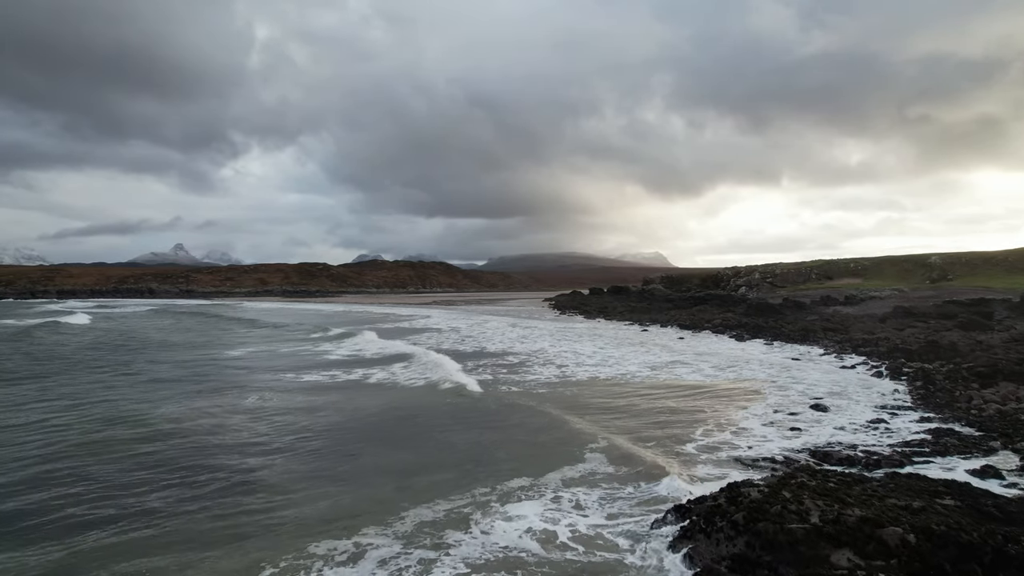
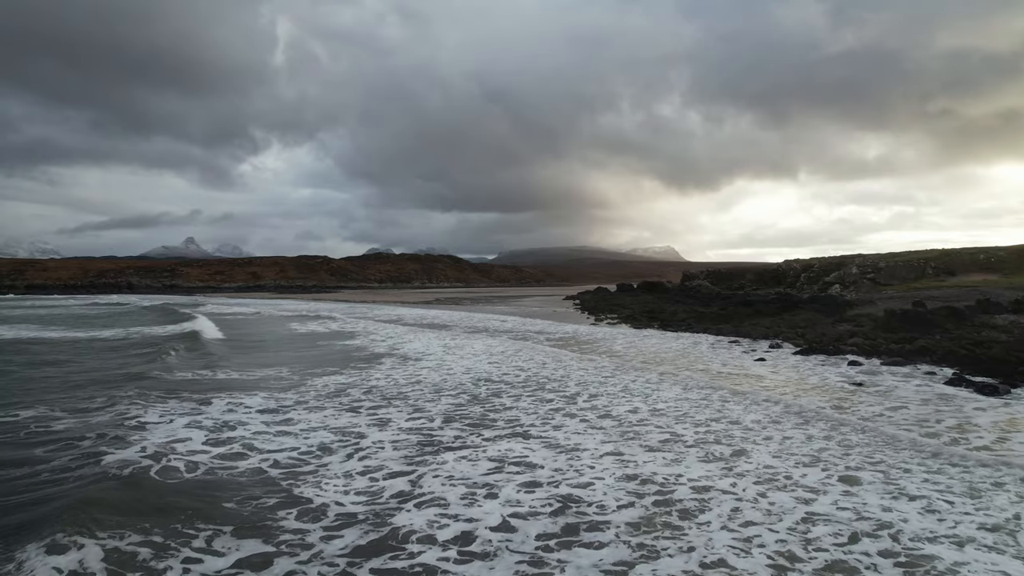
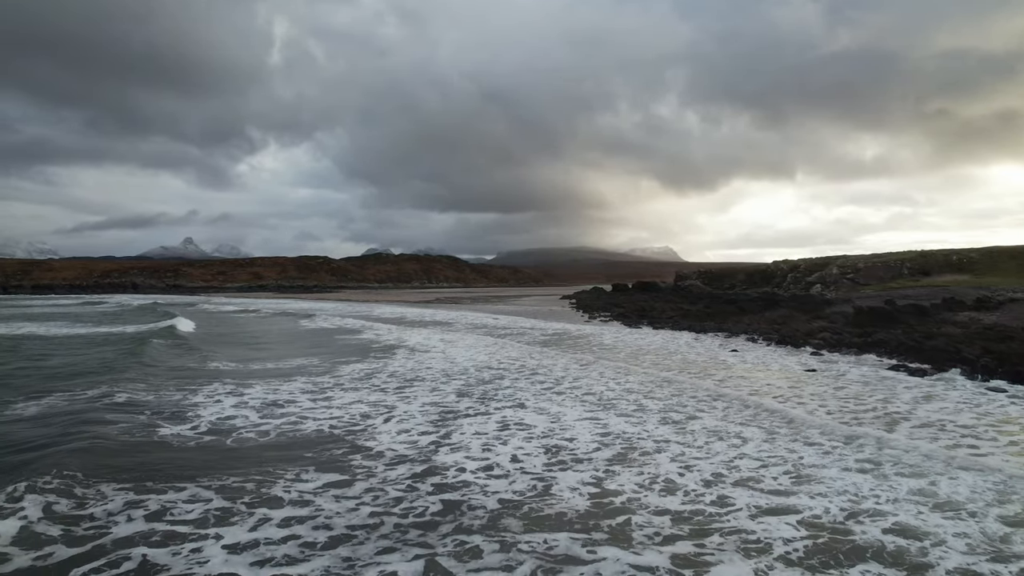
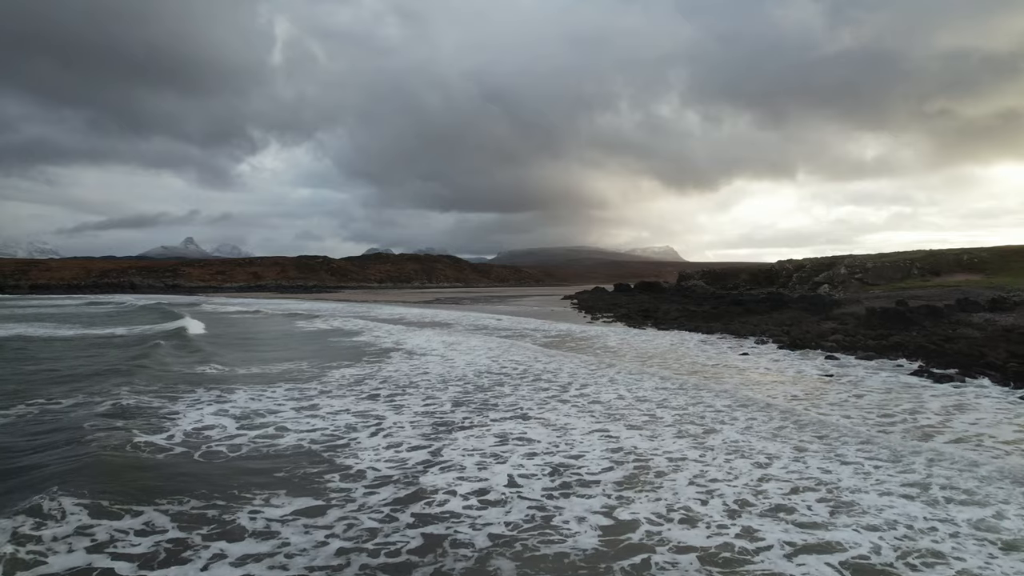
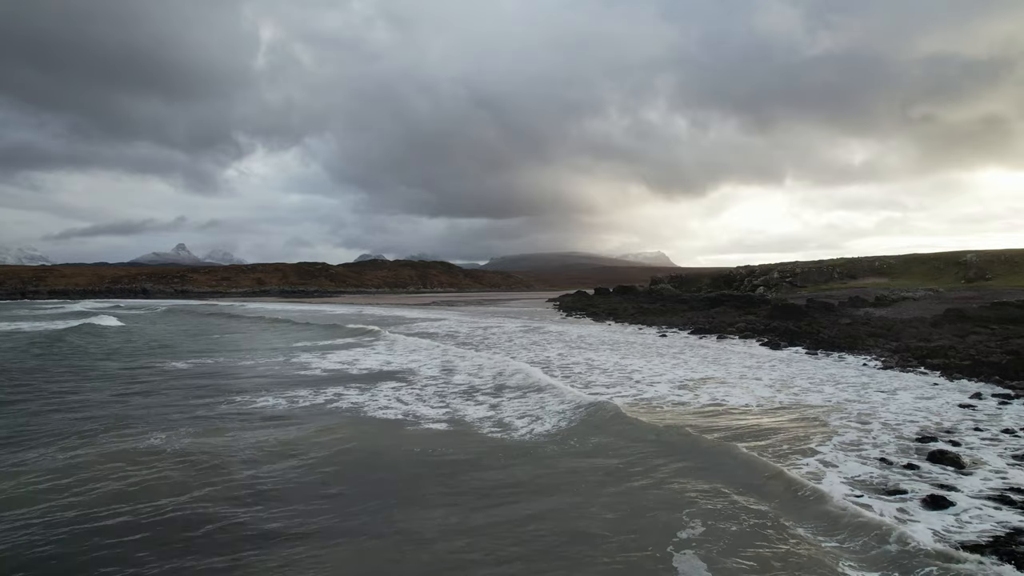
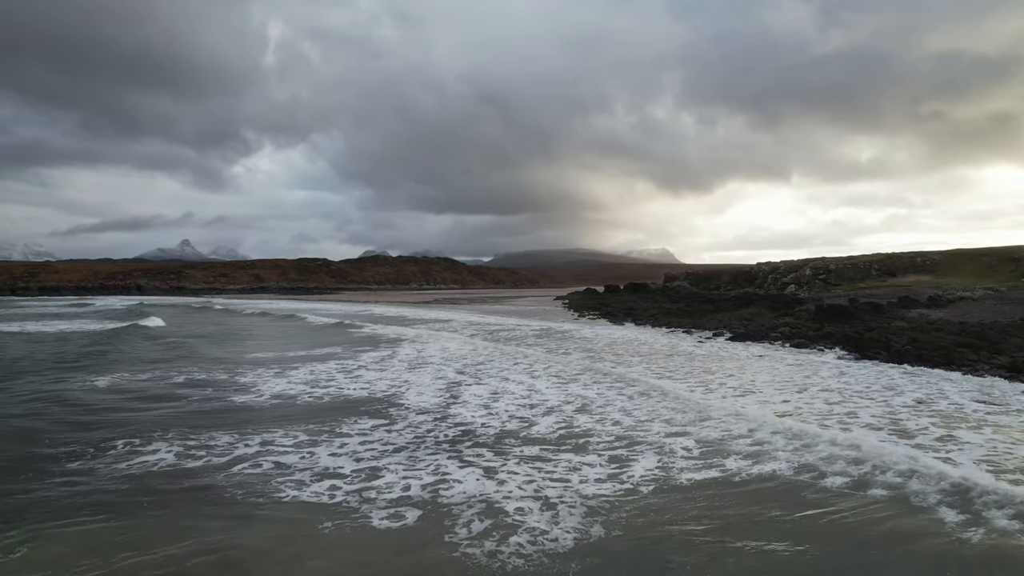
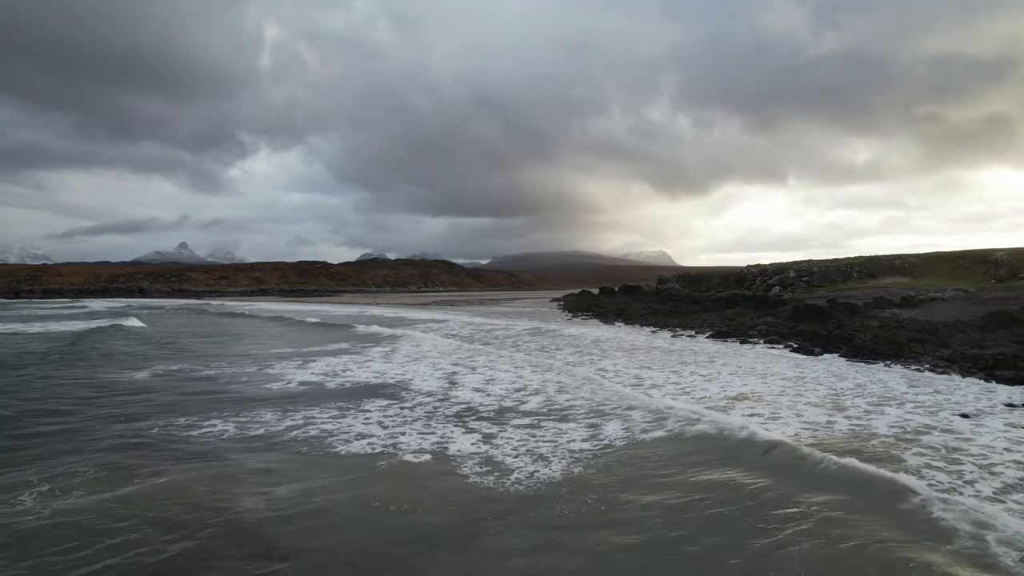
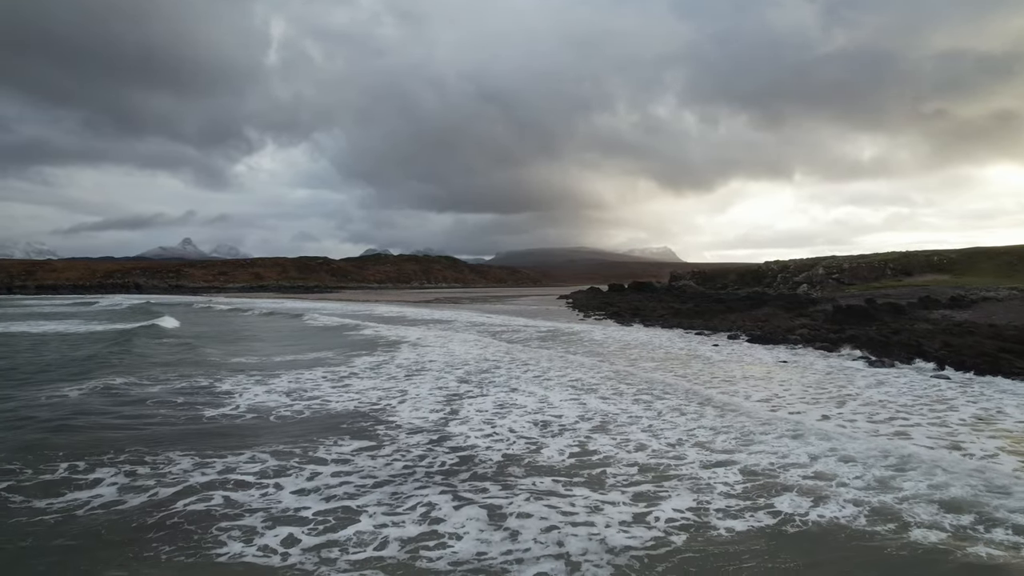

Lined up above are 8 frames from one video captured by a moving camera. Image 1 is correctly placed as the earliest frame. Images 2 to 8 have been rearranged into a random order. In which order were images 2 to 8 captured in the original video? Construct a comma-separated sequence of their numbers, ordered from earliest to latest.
5, 7, 6, 8, 3, 4, 2
